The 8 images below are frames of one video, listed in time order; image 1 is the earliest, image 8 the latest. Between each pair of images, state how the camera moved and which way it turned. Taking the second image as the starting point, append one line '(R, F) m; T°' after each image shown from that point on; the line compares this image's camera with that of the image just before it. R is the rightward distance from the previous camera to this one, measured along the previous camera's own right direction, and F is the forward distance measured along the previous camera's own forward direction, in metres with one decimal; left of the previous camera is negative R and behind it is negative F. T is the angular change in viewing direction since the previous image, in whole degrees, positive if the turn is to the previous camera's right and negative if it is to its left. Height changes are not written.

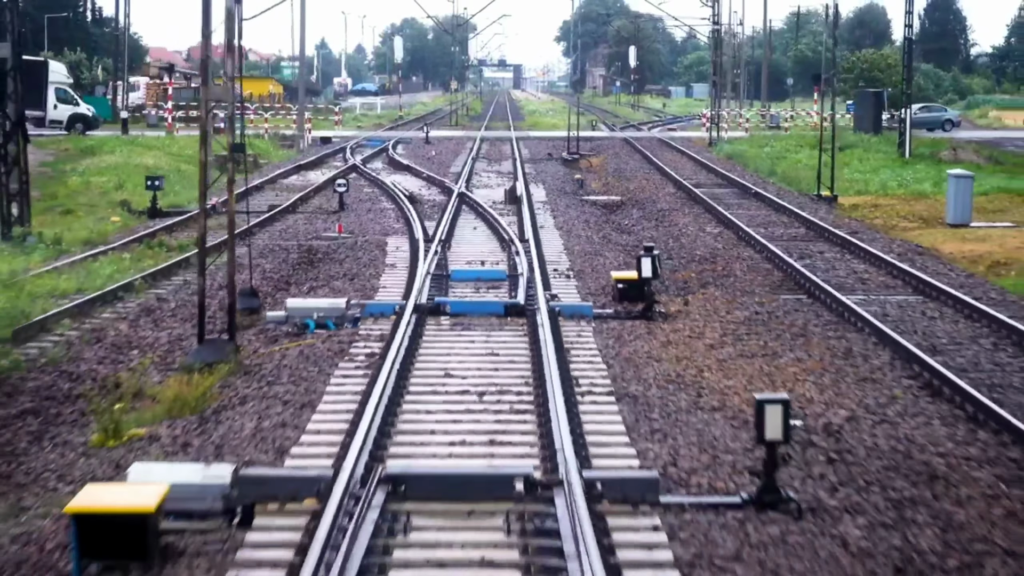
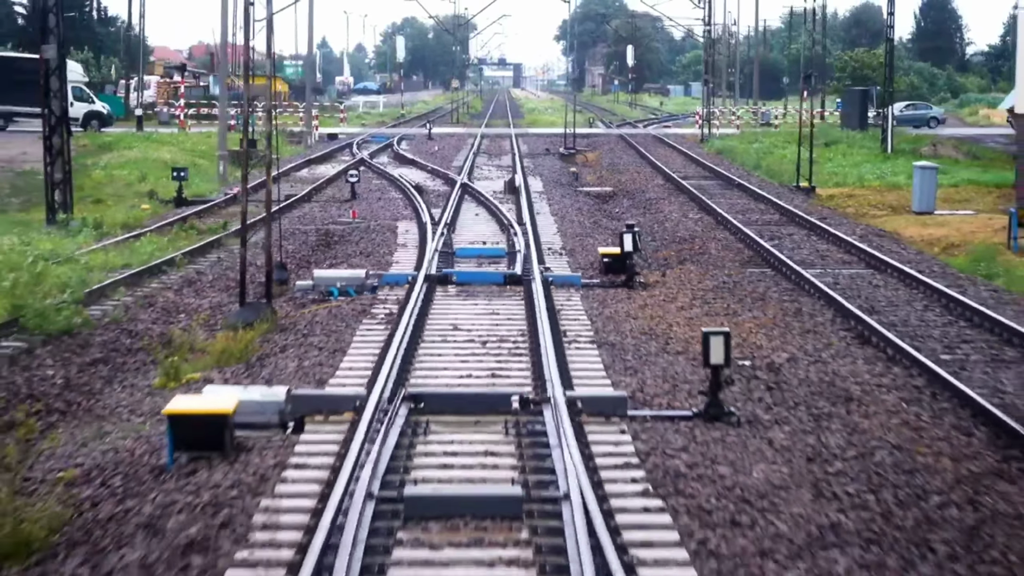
(0.0, -1.7) m; 0°
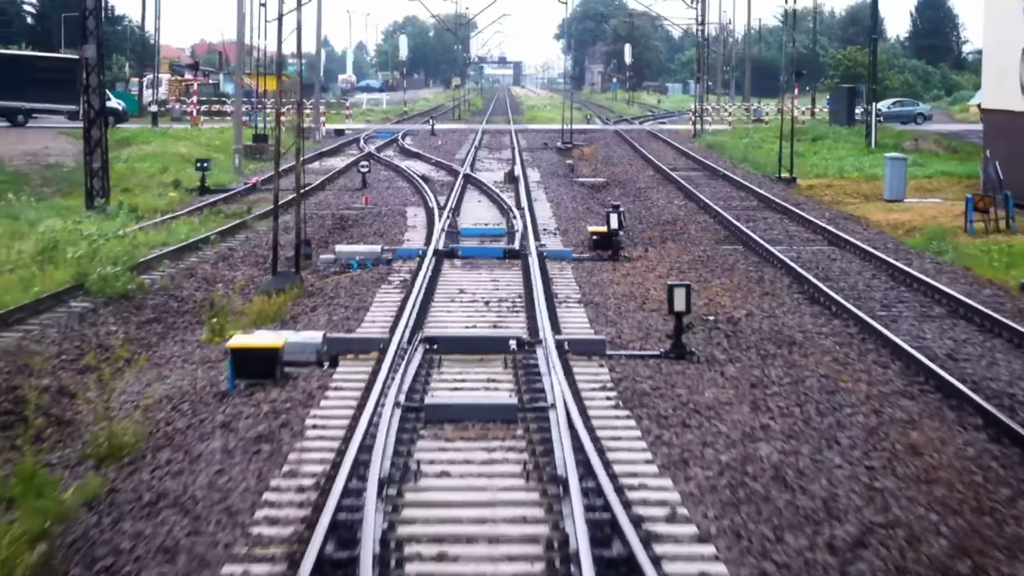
(0.0, -1.7) m; 0°
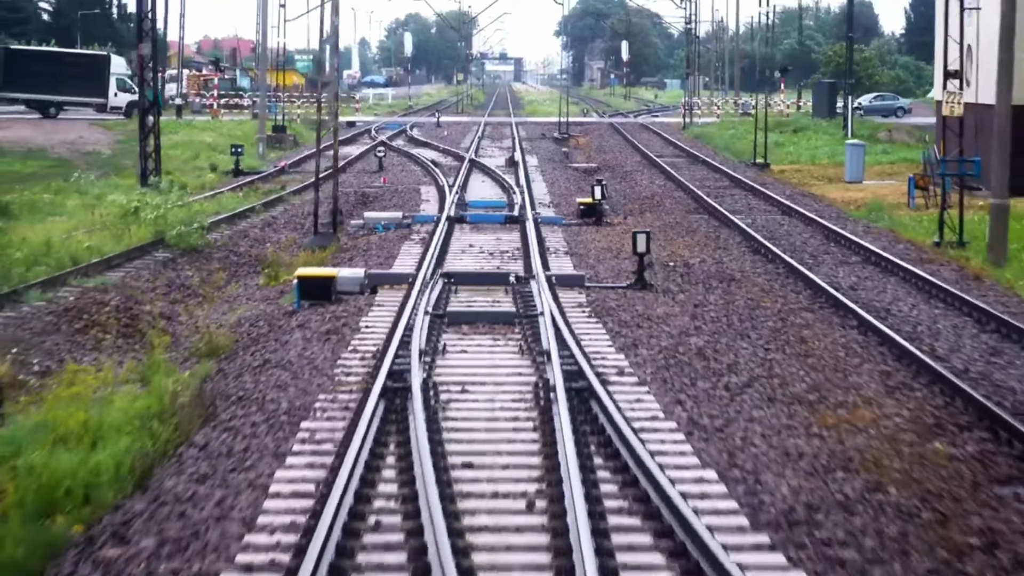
(0.0, -2.9) m; 0°
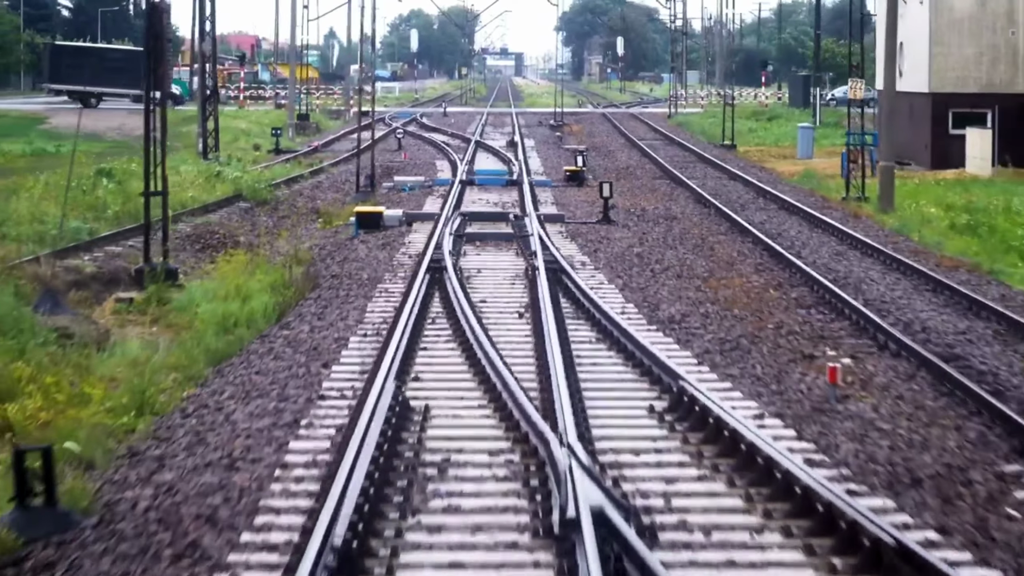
(0.0, -4.7) m; 0°
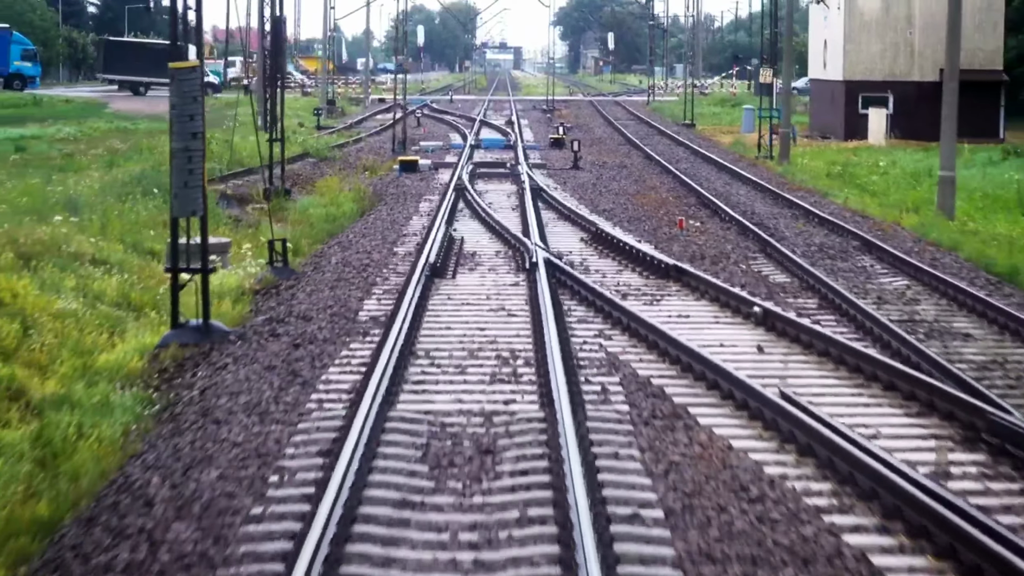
(0.0, -7.3) m; 0°
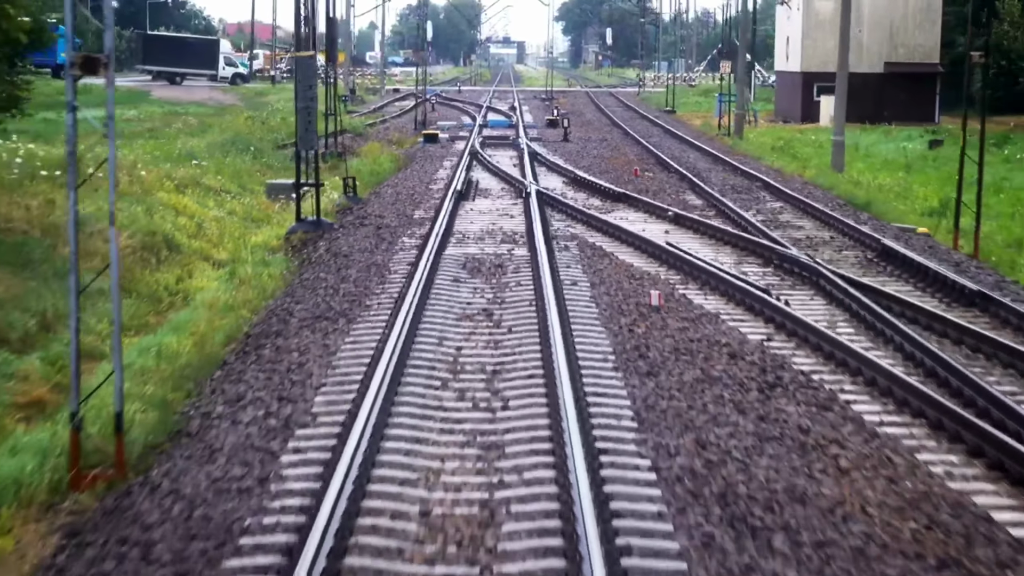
(0.0, -6.1) m; 0°
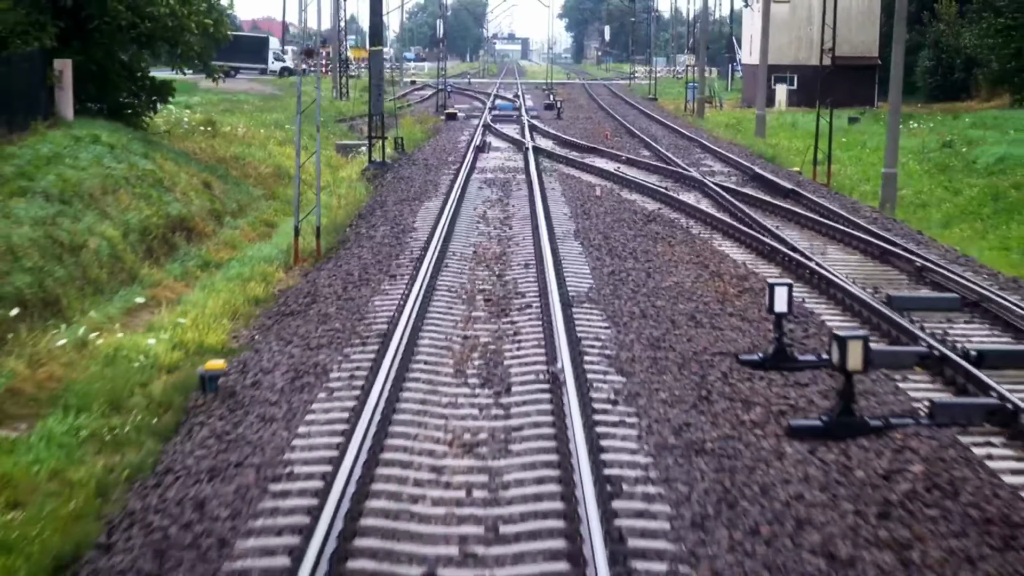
(0.0, -7.9) m; 0°
